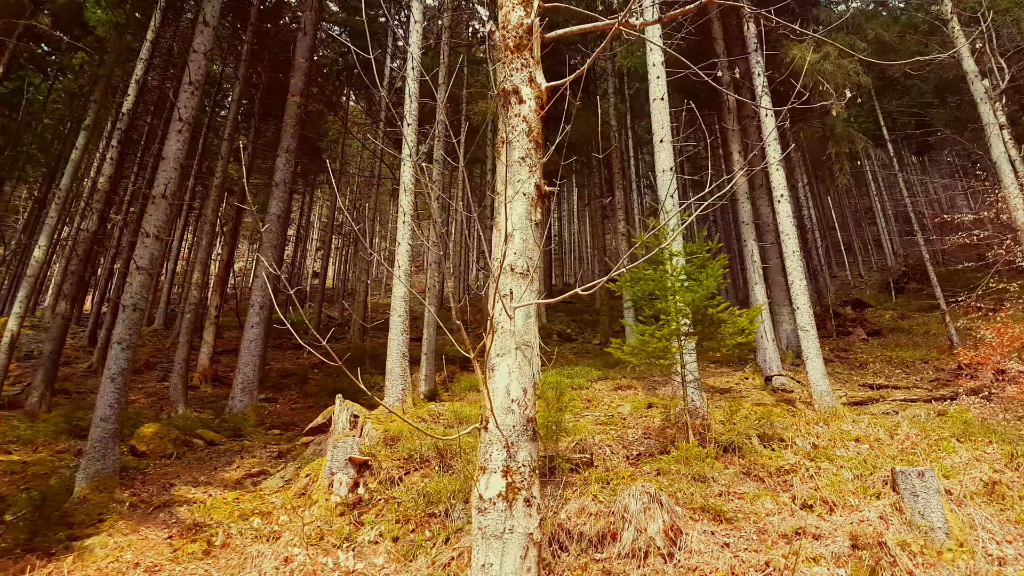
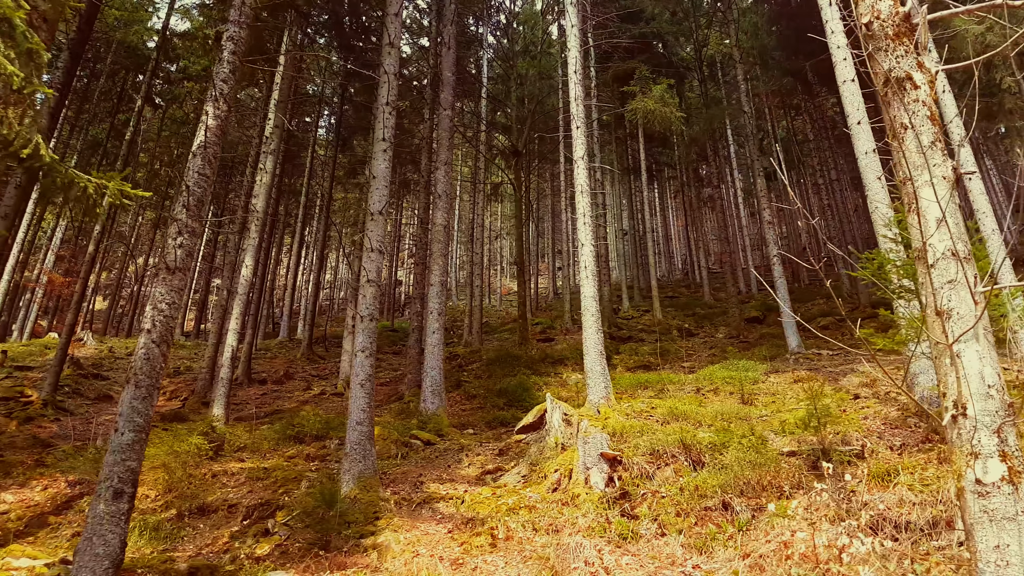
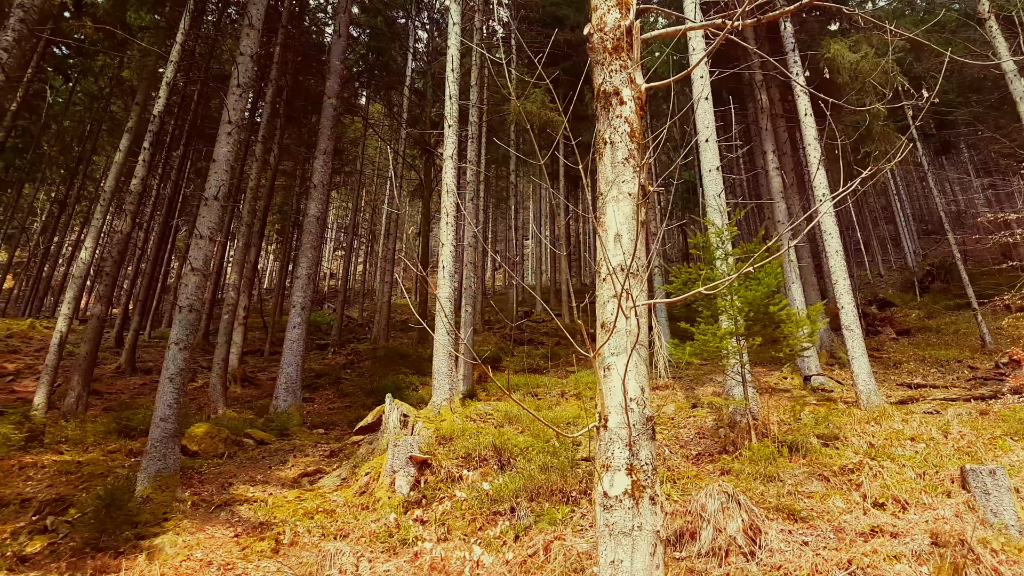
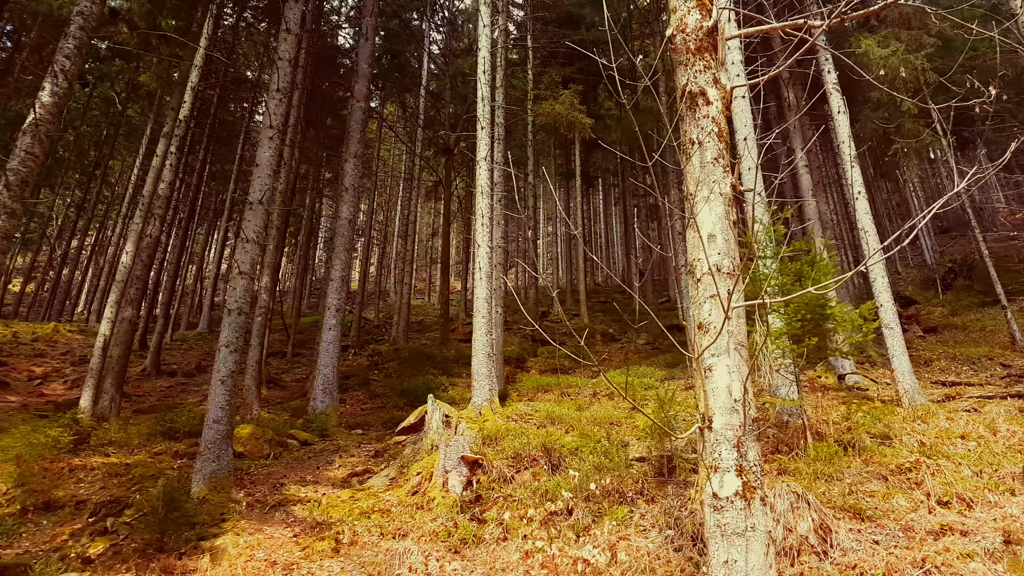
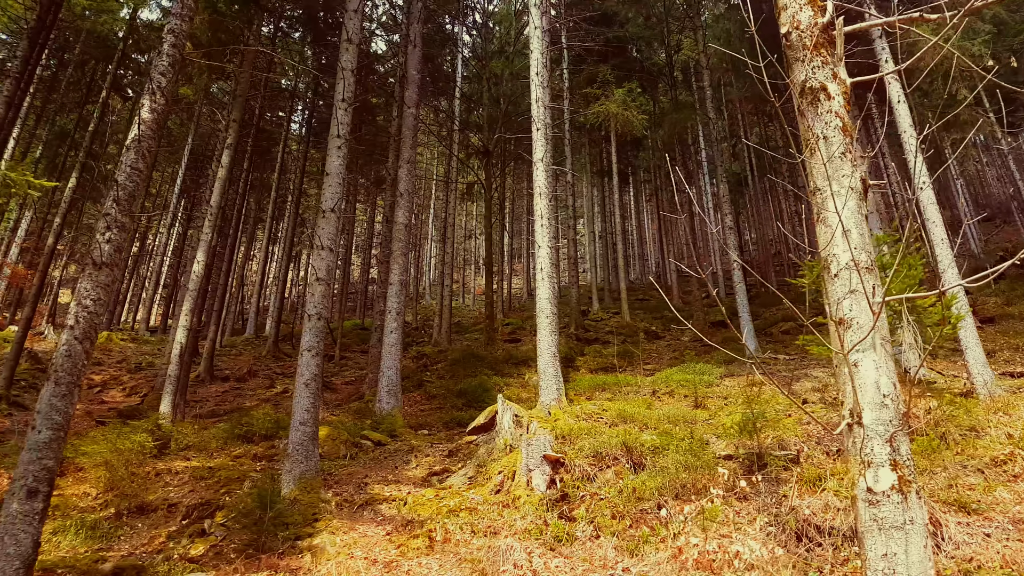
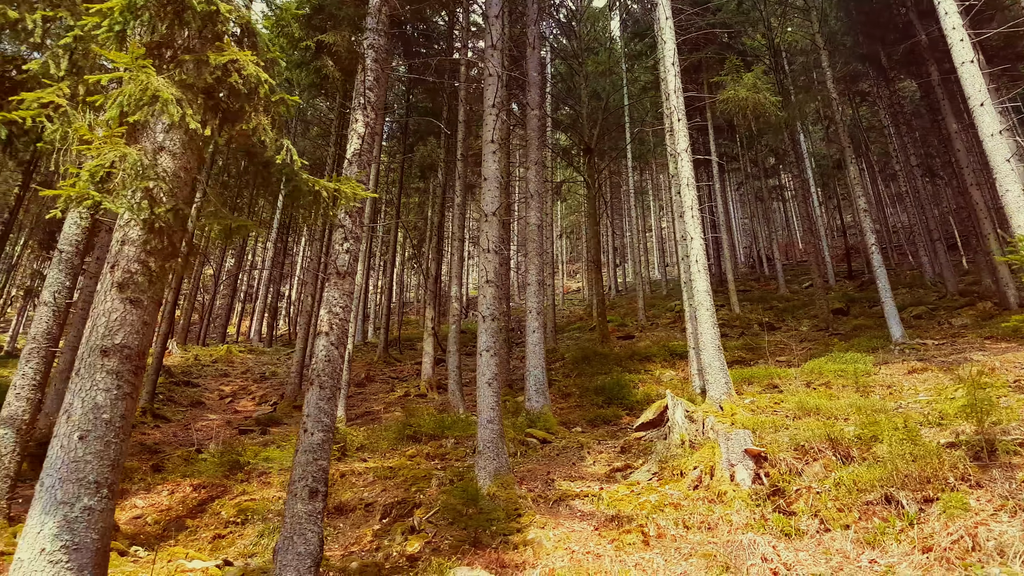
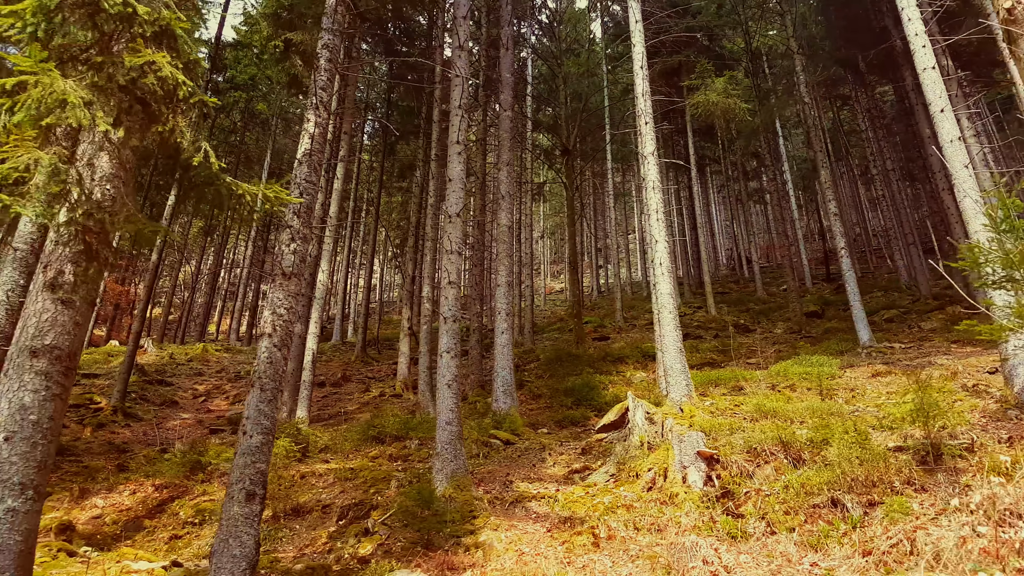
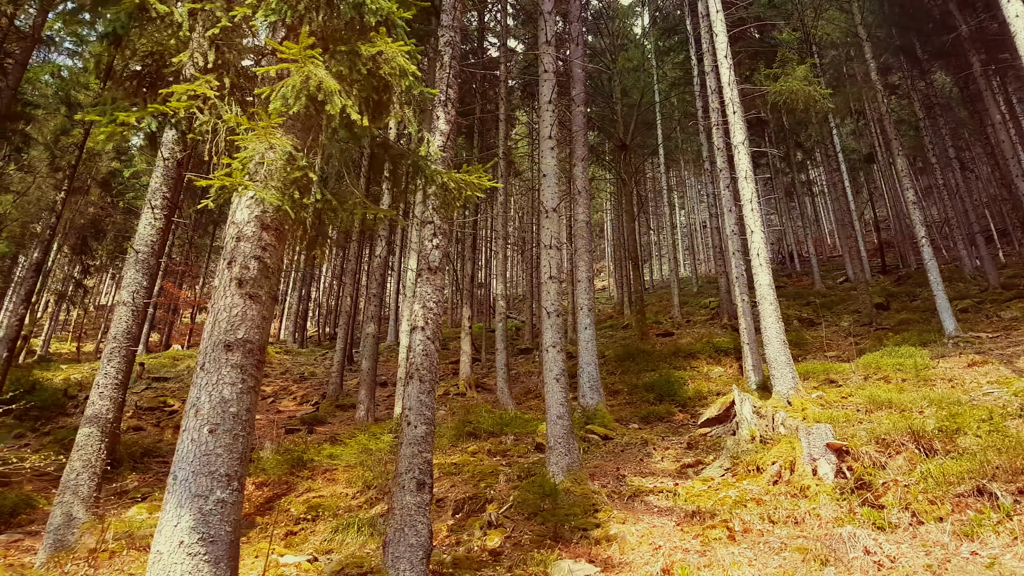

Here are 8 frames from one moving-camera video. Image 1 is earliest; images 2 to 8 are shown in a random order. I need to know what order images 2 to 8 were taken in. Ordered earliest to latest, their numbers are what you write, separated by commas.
3, 4, 5, 2, 7, 6, 8
